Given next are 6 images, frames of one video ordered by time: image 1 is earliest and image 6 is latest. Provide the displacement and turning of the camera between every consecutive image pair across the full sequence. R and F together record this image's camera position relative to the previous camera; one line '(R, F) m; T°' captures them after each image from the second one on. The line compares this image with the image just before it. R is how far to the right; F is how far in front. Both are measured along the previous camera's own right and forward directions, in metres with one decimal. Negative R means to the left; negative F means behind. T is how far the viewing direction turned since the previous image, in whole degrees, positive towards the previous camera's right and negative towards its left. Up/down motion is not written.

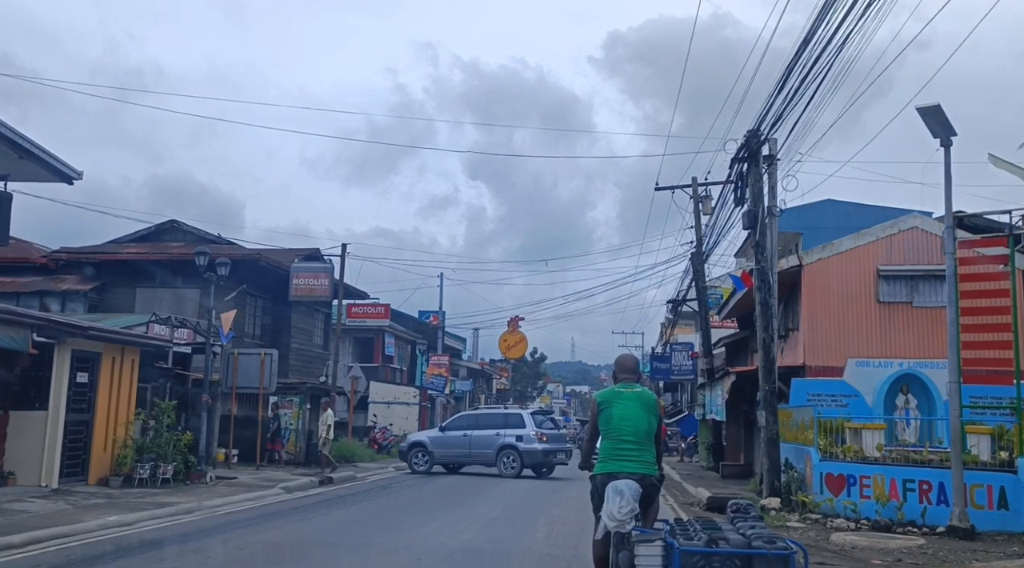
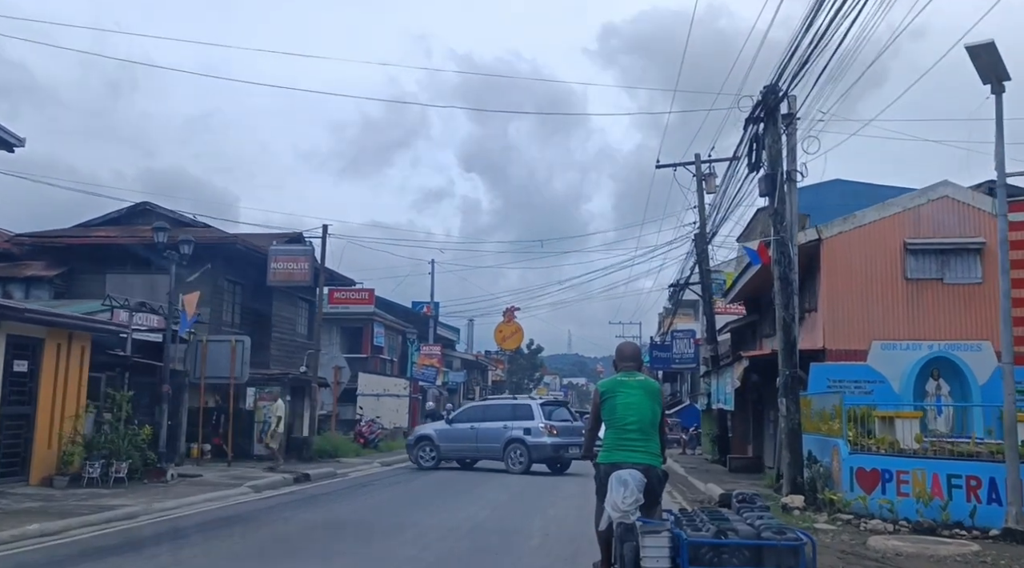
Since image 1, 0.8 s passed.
(+0.1, +1.7) m; 0°
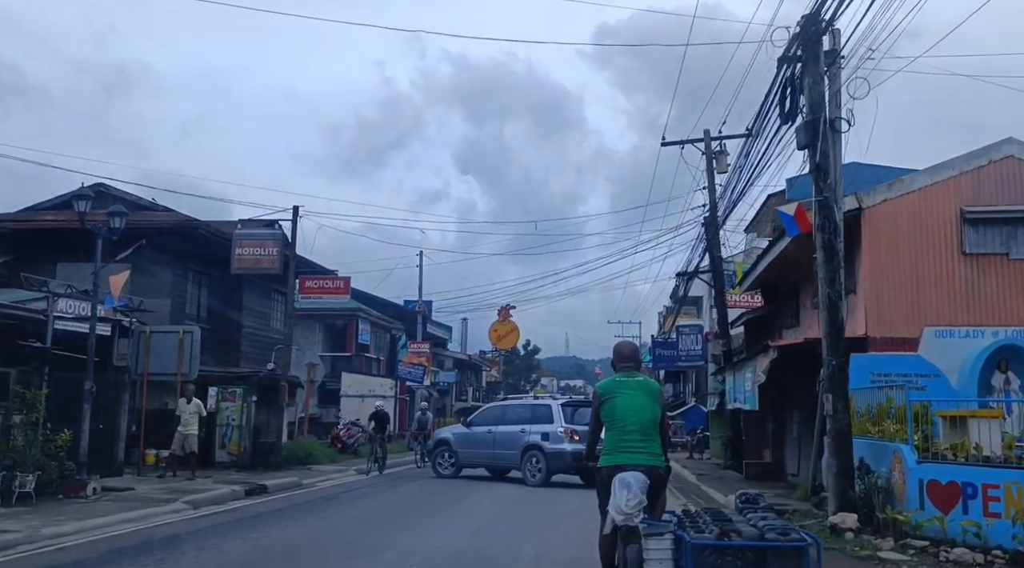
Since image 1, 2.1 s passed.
(+0.2, +2.6) m; 0°
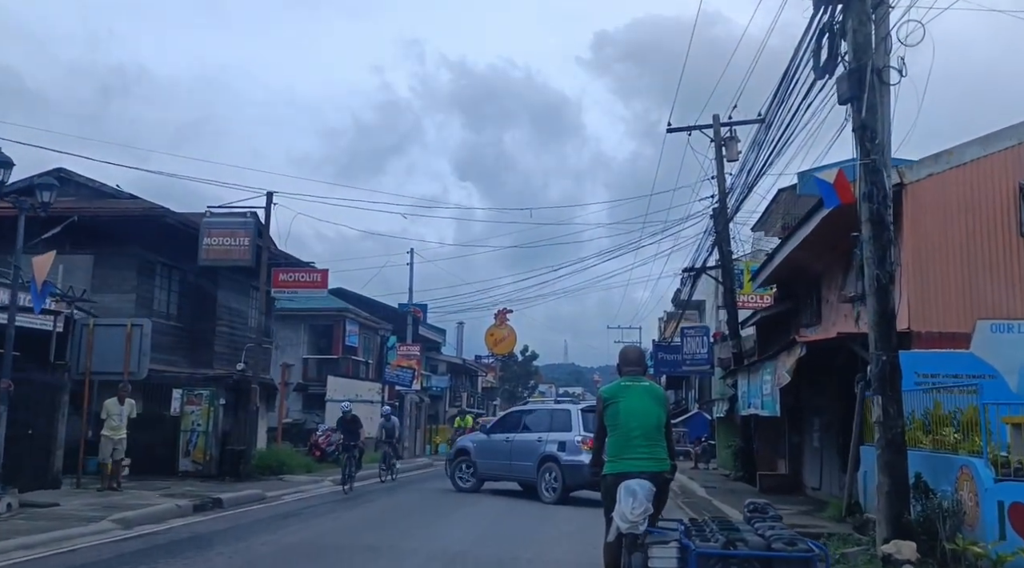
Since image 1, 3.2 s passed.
(+0.1, +2.0) m; 0°
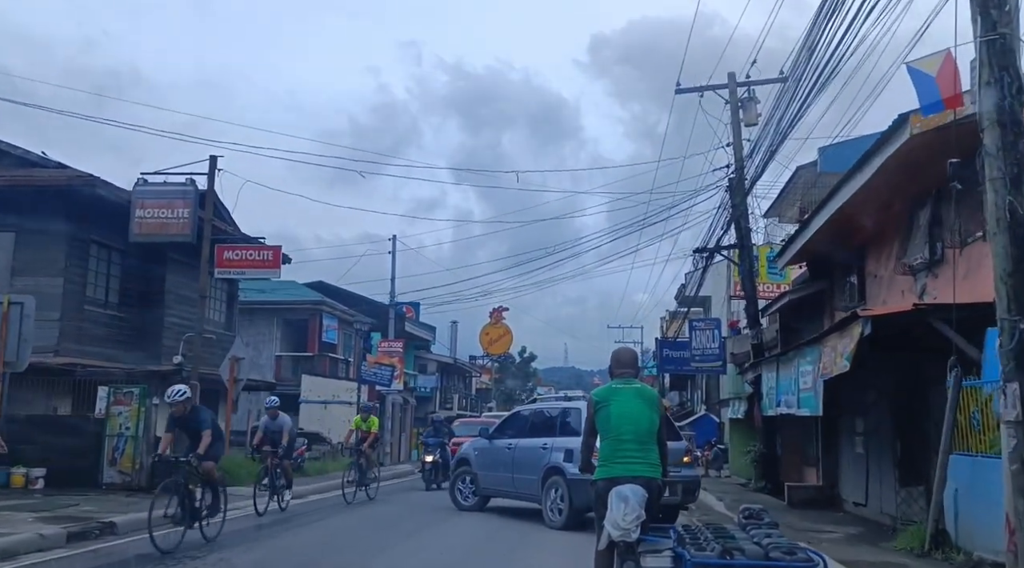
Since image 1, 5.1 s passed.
(+0.3, +3.2) m; 0°
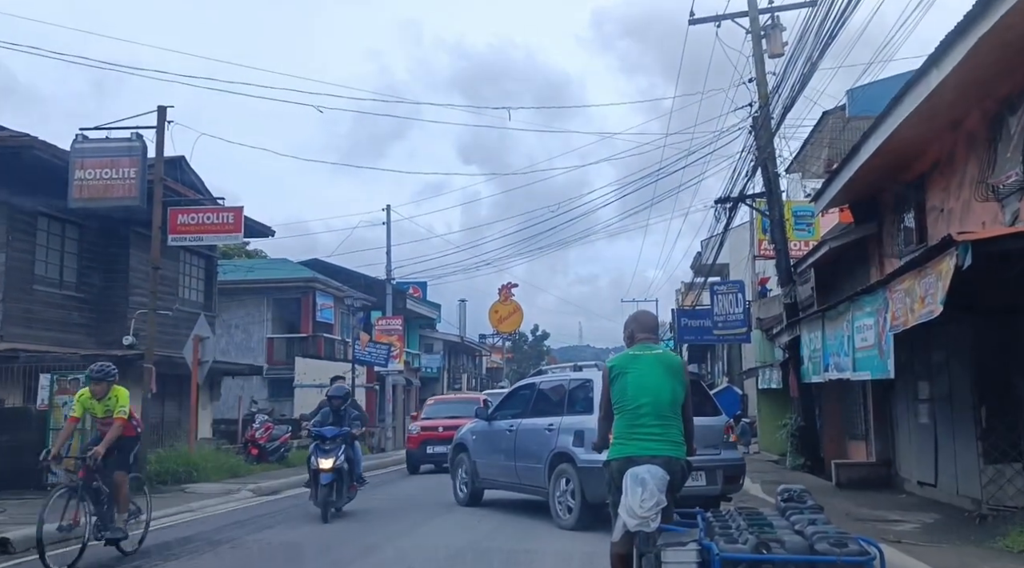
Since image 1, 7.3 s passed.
(+0.3, +2.5) m; -1°
